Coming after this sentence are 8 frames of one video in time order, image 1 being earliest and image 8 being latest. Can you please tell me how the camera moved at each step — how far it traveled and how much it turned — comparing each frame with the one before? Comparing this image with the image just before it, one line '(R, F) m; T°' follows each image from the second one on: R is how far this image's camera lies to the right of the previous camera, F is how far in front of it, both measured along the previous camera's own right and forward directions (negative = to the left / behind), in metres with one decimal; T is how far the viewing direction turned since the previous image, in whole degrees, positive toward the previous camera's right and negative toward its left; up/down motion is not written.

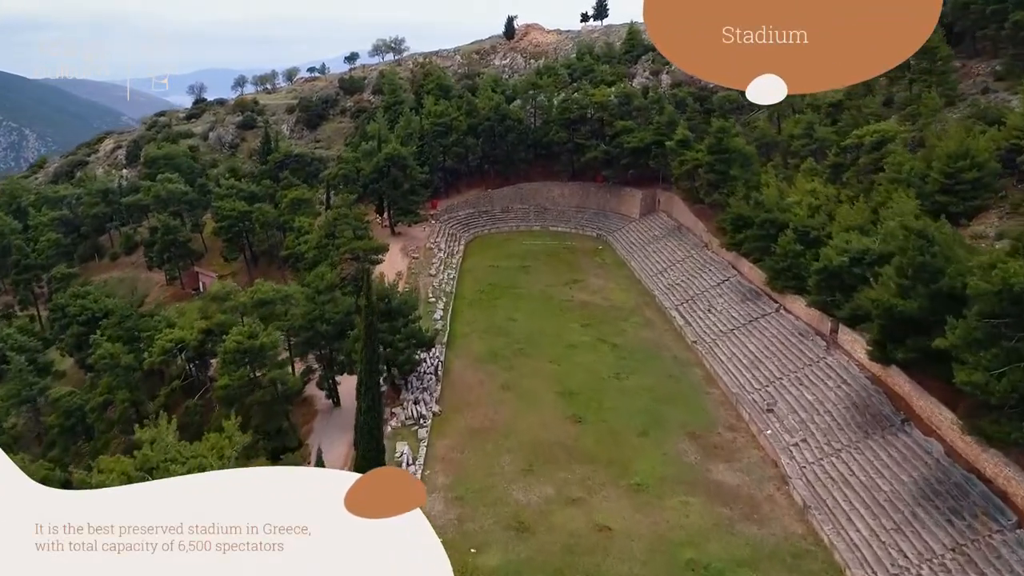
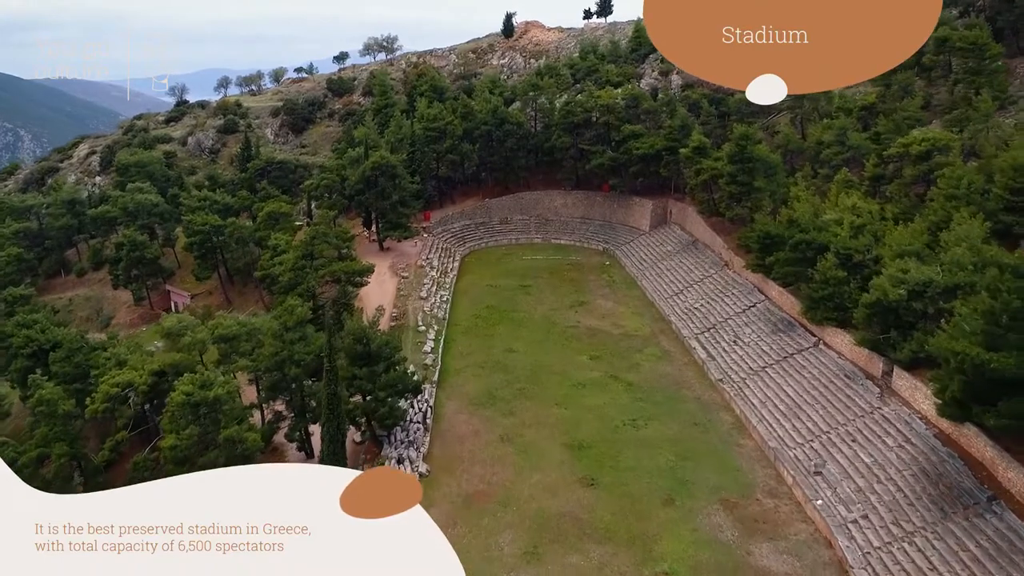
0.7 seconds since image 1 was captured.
(0.0, +3.8) m; 0°
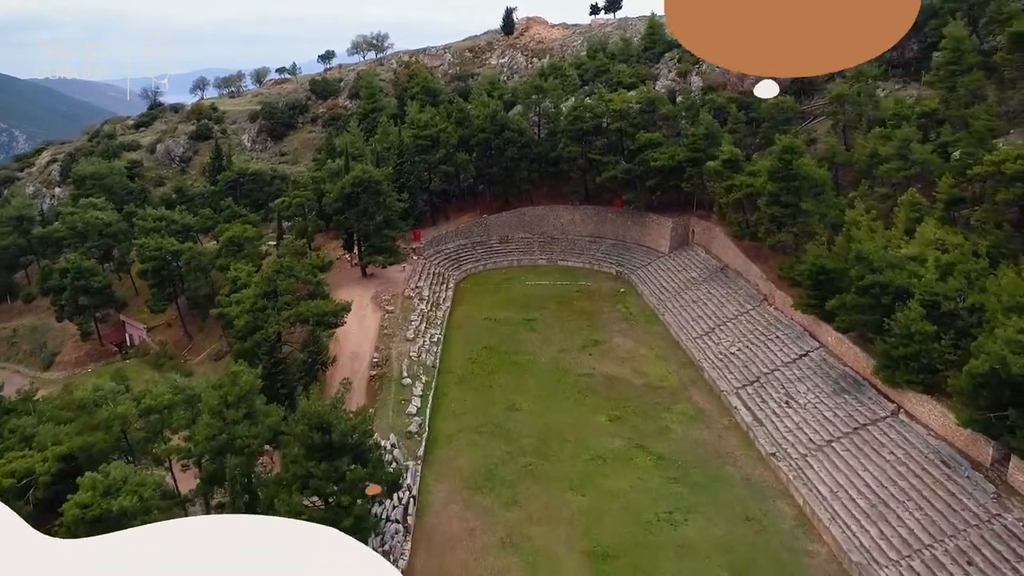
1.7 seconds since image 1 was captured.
(-0.1, +5.2) m; 0°
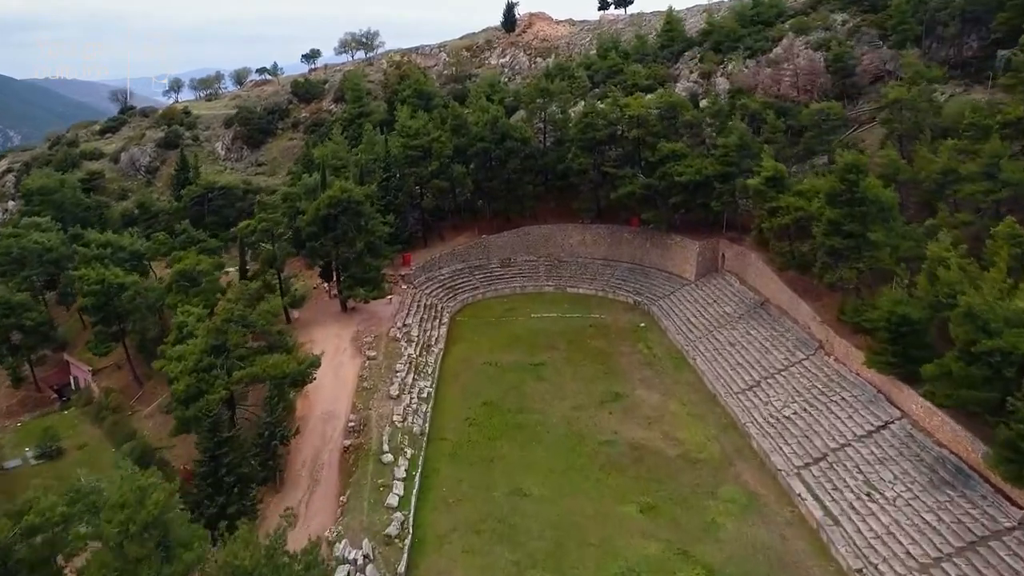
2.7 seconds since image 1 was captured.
(-0.2, +5.1) m; 0°
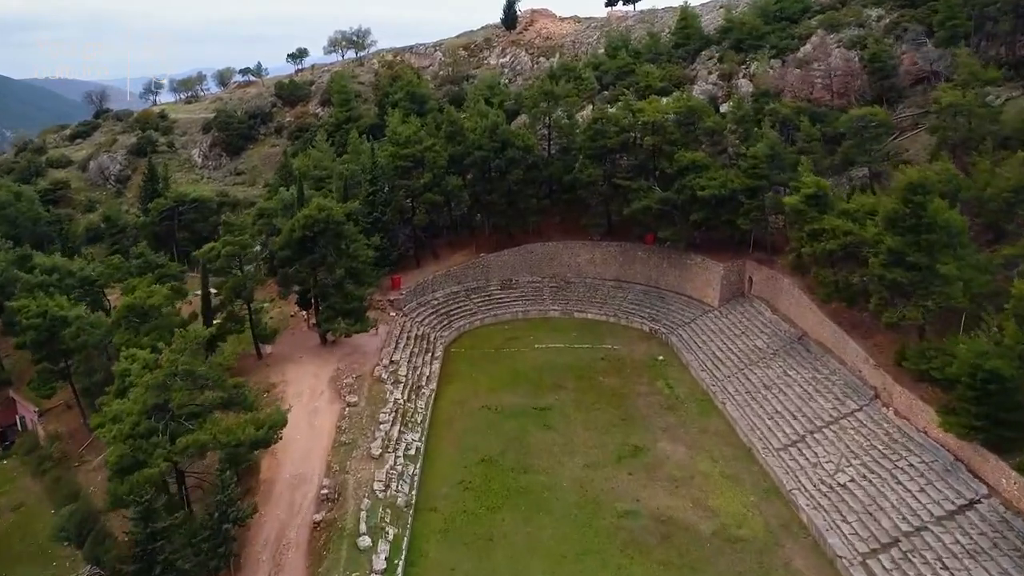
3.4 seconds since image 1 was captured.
(-0.1, +3.7) m; 0°
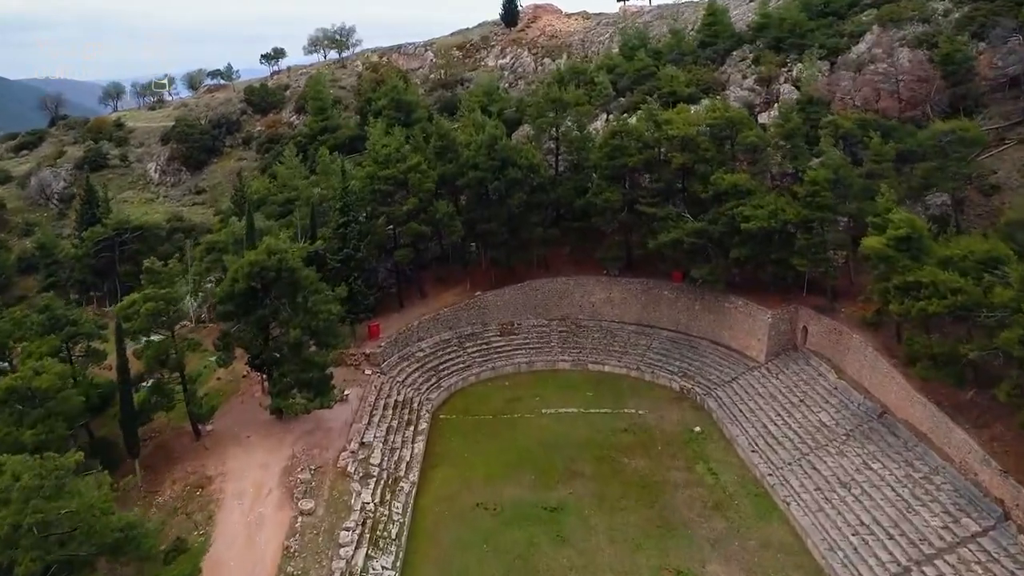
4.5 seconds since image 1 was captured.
(-0.1, +5.5) m; 0°
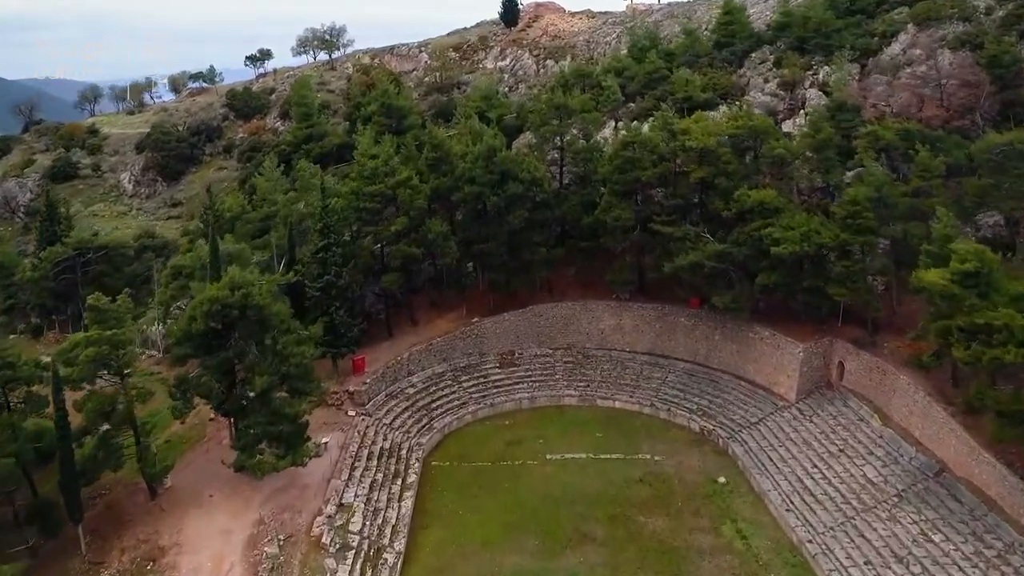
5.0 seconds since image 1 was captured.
(0.0, +2.7) m; 0°
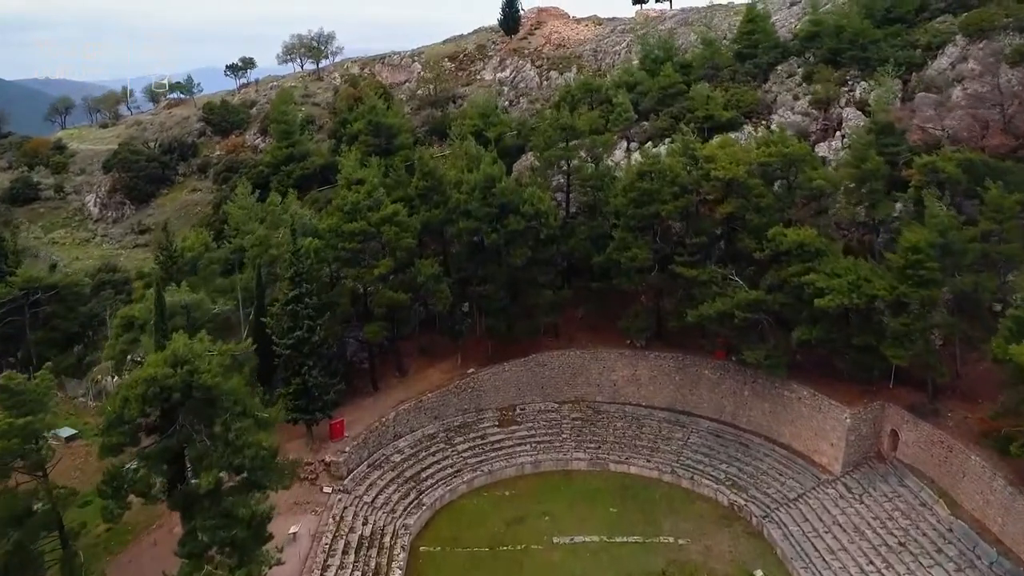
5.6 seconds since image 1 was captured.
(0.0, +3.1) m; 0°
